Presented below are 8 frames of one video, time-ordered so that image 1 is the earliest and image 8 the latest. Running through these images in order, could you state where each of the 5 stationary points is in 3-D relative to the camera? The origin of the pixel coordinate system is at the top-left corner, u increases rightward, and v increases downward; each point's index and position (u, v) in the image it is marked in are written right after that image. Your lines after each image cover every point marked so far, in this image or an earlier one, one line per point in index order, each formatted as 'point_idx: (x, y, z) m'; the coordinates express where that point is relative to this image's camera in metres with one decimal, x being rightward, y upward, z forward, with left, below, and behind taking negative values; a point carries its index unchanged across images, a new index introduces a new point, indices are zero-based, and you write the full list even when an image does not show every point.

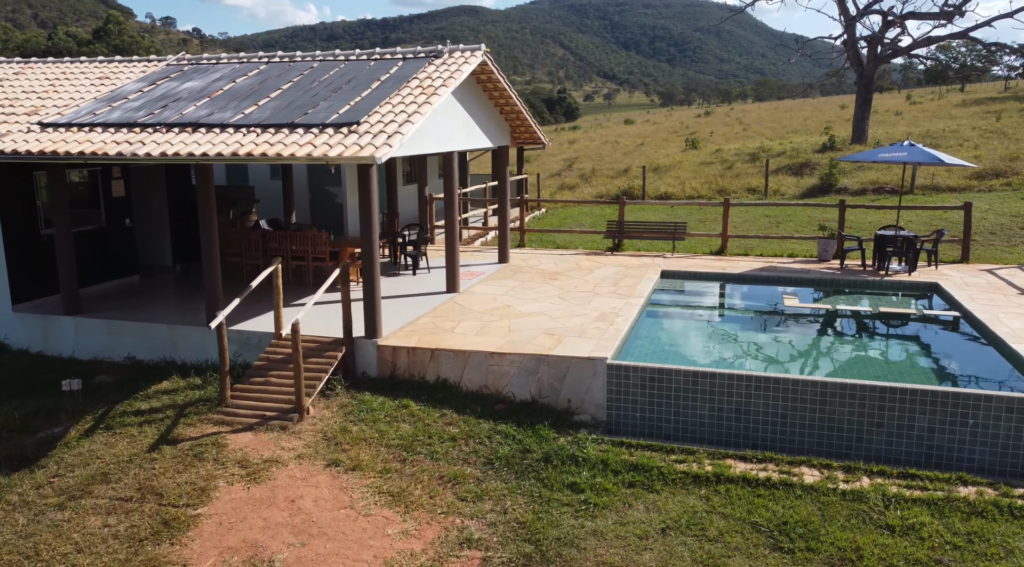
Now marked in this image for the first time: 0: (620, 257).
0: (+1.9, +0.5, +14.4) m
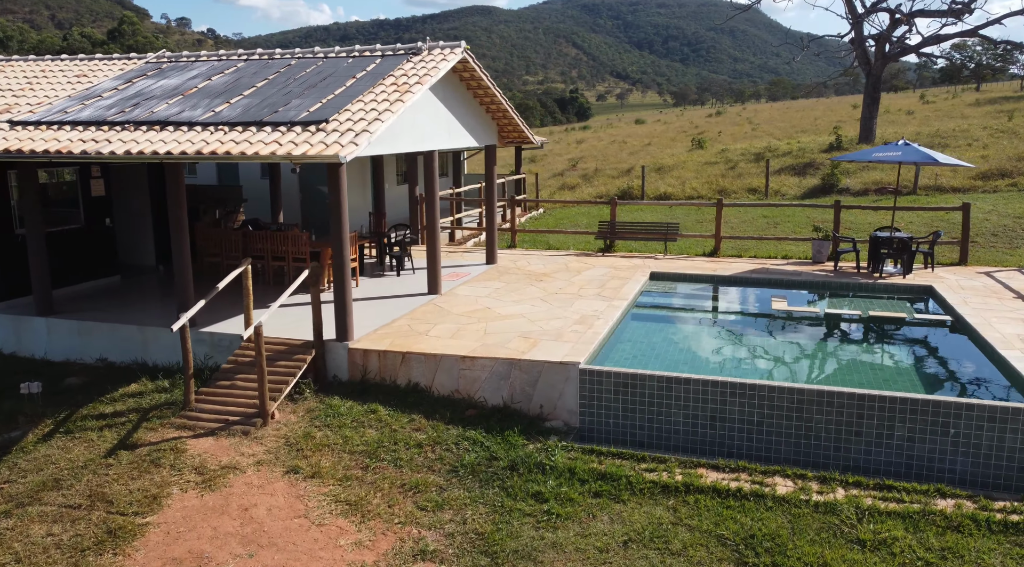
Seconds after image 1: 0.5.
0: (+1.7, +0.5, +14.1) m
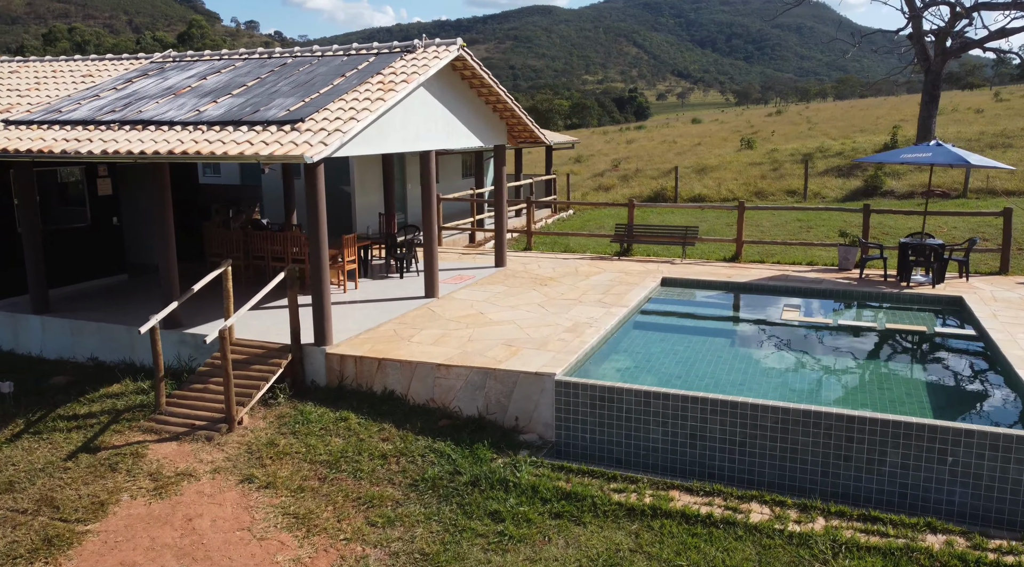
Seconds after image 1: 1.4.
0: (+1.9, +0.4, +13.6) m
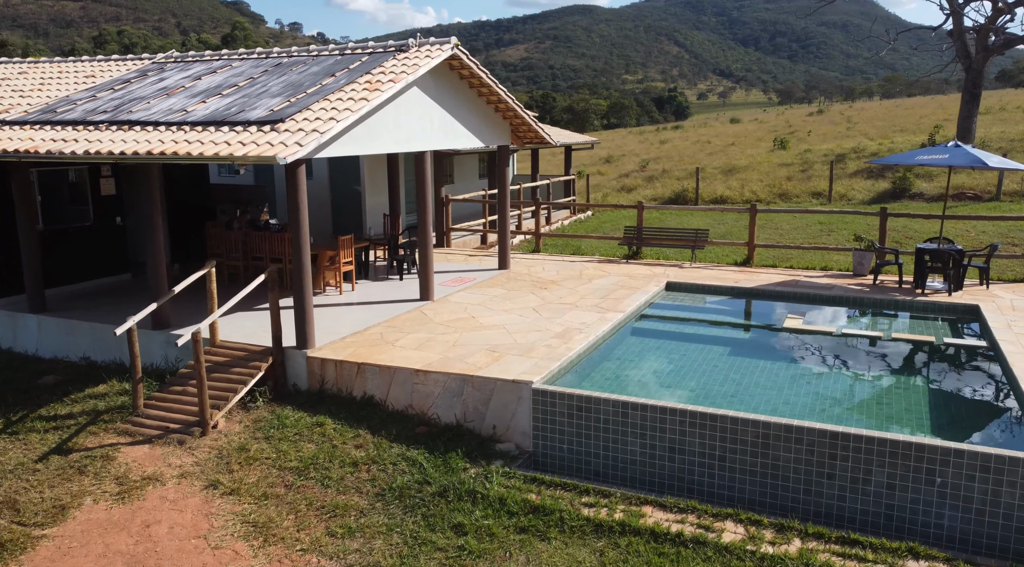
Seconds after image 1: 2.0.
0: (+2.0, +0.3, +13.3) m
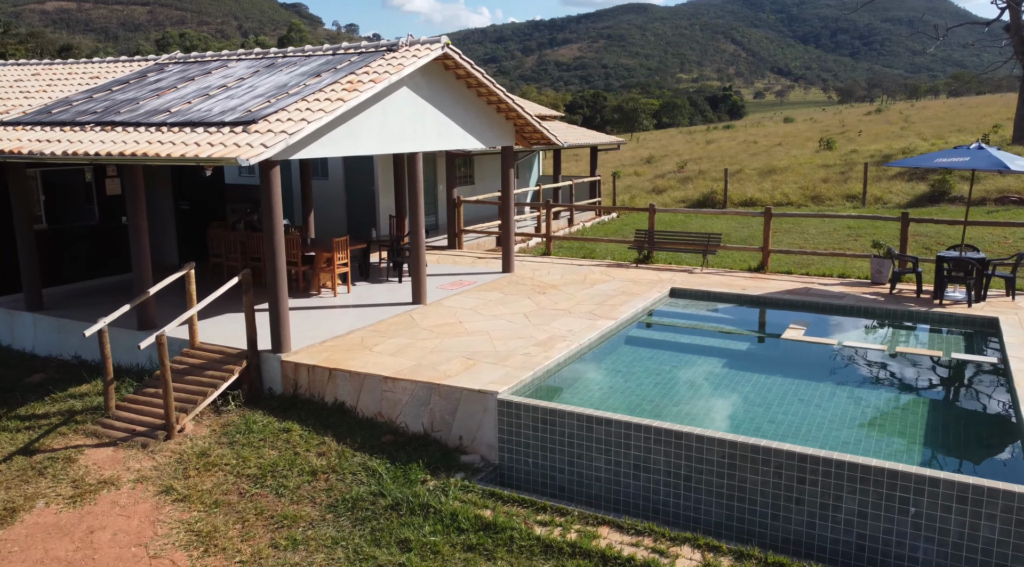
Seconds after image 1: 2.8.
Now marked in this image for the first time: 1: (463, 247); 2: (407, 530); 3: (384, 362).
0: (+2.1, +0.2, +12.9) m
1: (-0.9, +0.7, +15.3) m
2: (-0.8, -2.0, +6.4) m
3: (-1.3, -0.8, +8.4) m
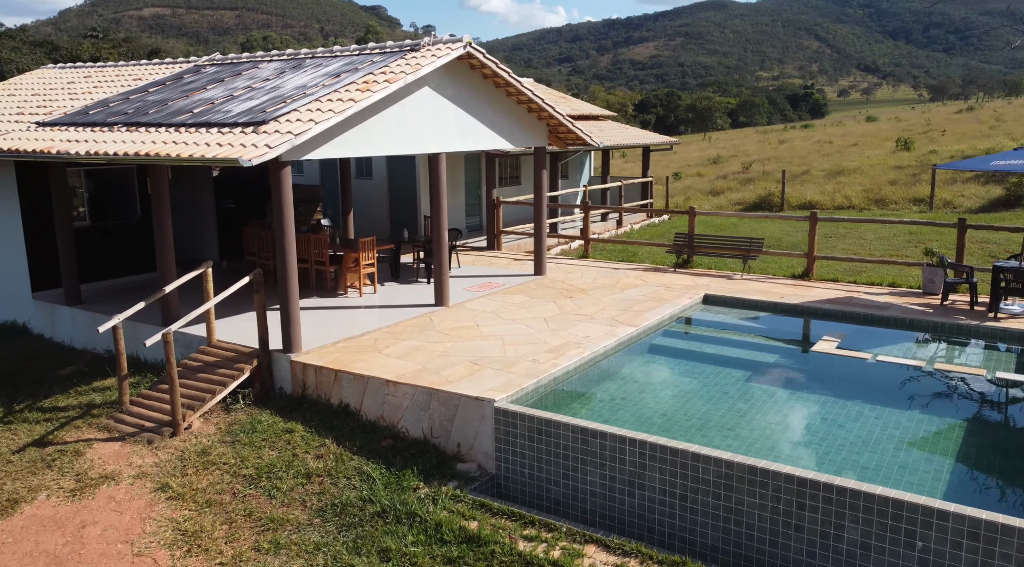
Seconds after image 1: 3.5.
0: (+2.6, +0.1, +12.5) m
1: (-0.2, +0.7, +15.1) m
2: (-1.0, -2.0, +6.3) m
3: (-1.3, -0.8, +8.3) m
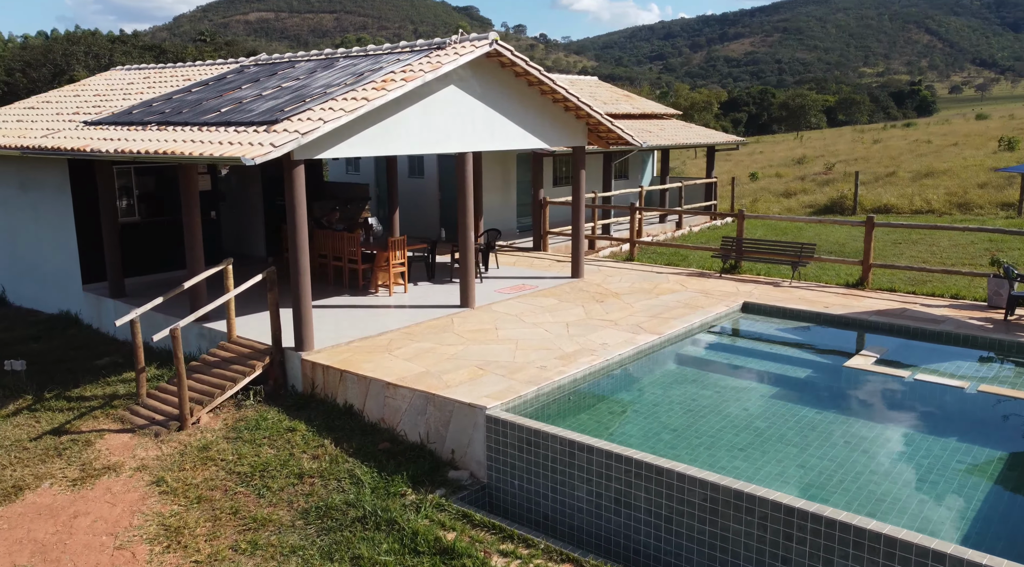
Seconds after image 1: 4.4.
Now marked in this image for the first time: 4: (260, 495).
0: (+3.1, 0.0, +12.0) m
1: (+0.7, +0.6, +14.9) m
2: (-1.1, -2.0, +6.1) m
3: (-1.2, -0.9, +8.2) m
4: (-2.2, -1.8, +6.9) m
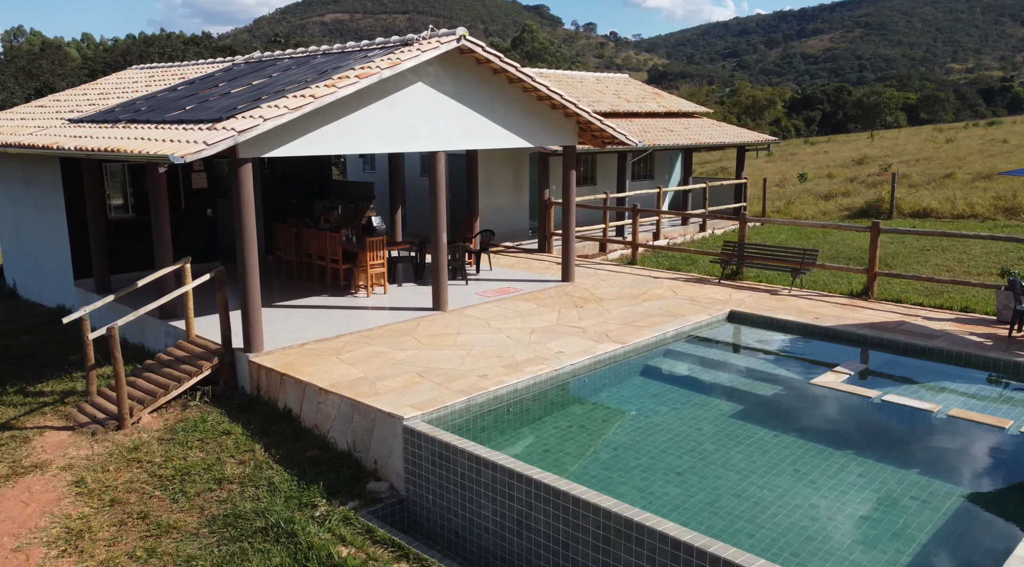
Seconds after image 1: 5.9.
0: (+2.9, 0.0, +11.3) m
1: (+0.7, +0.6, +14.5) m
2: (-1.9, -2.0, +5.9) m
3: (-1.7, -0.9, +8.0) m
4: (-2.9, -1.8, +6.8) m
